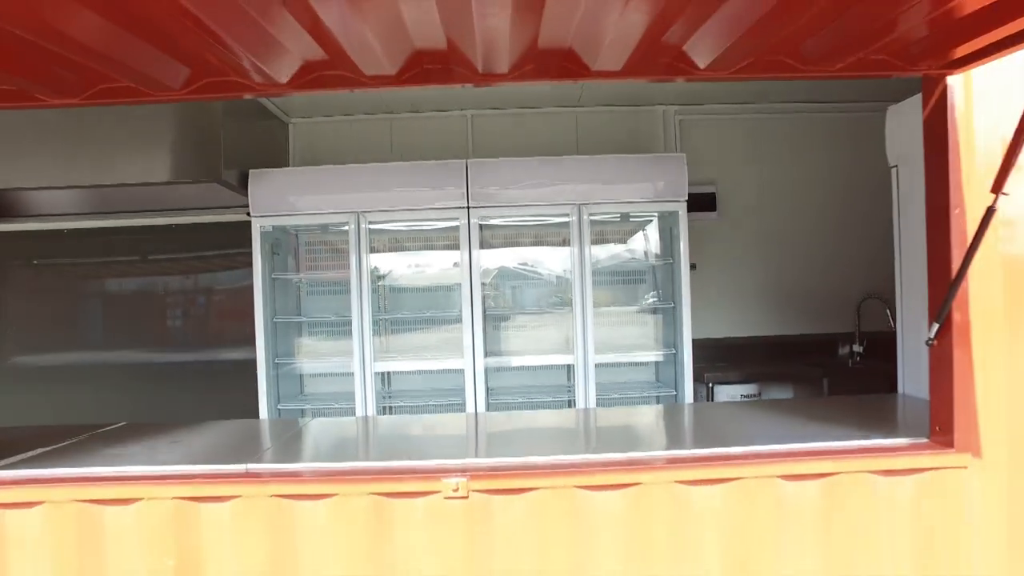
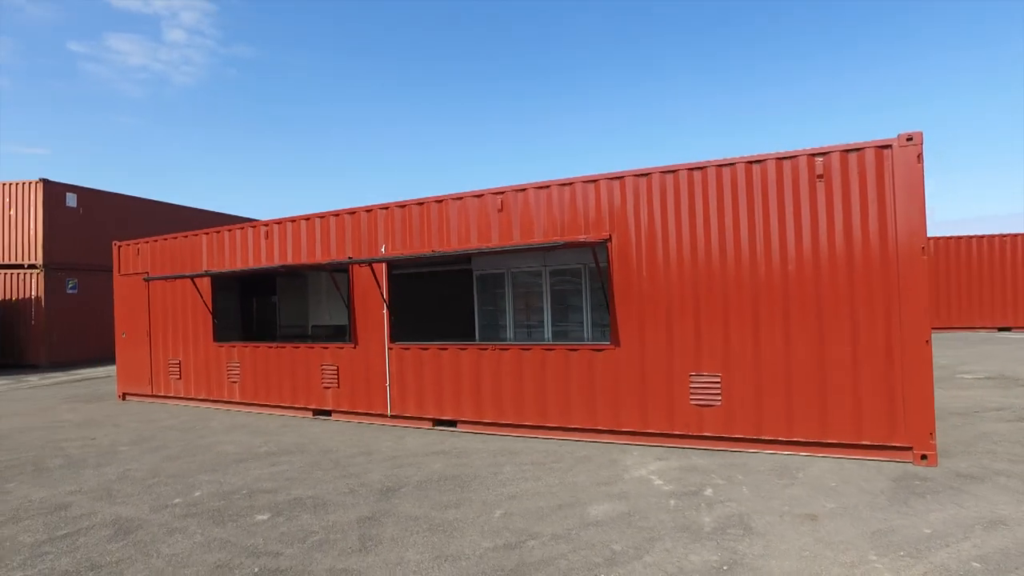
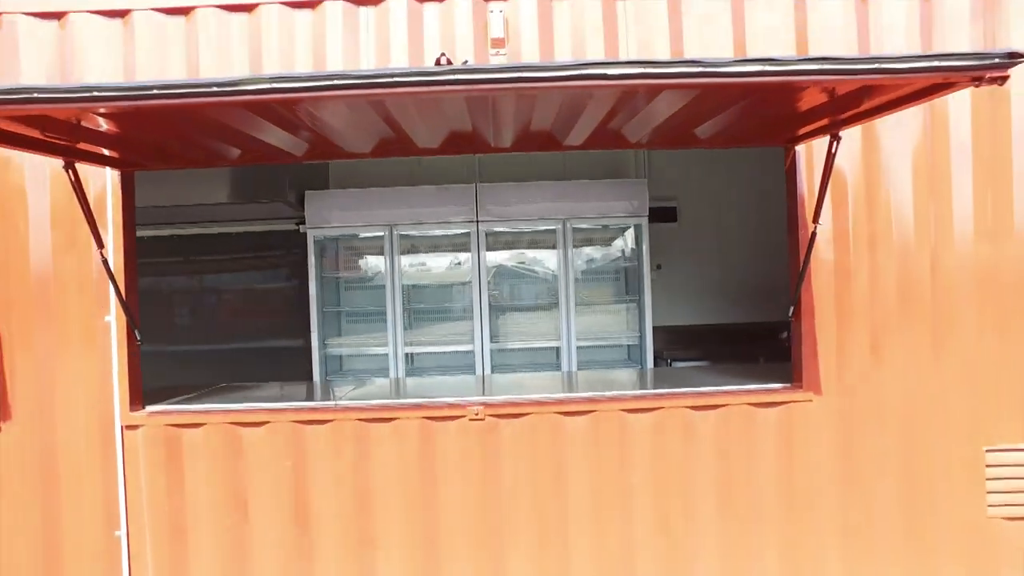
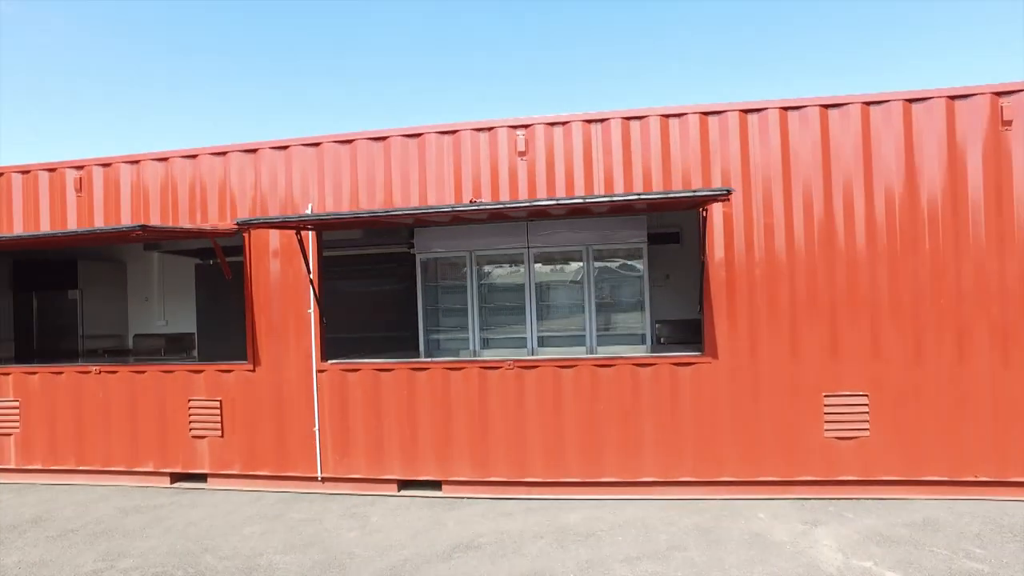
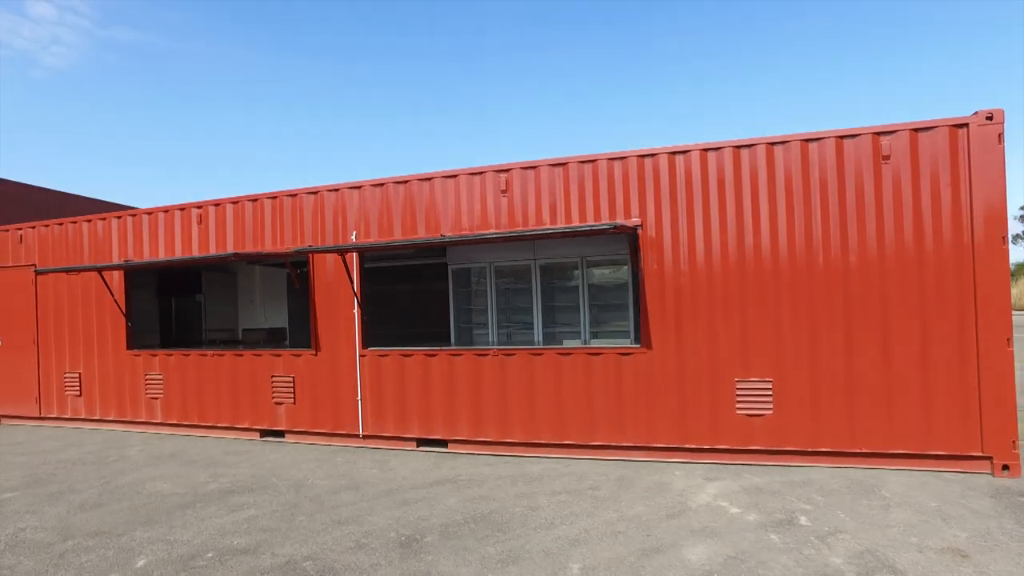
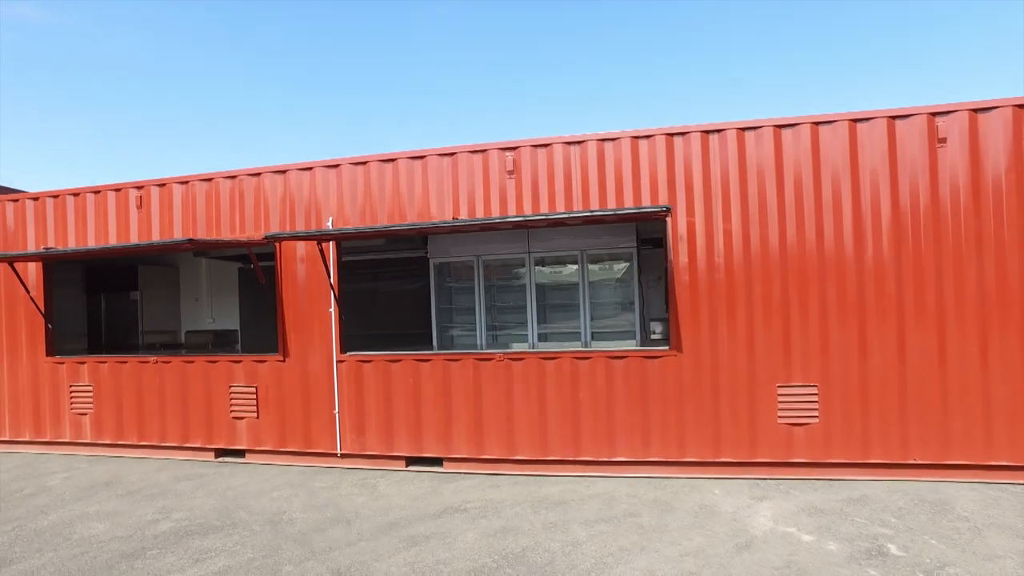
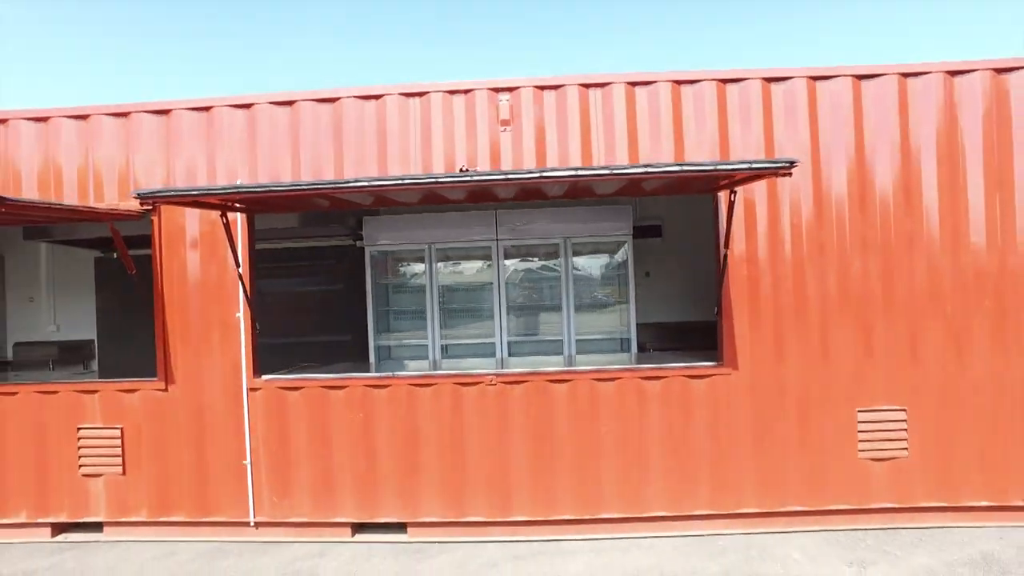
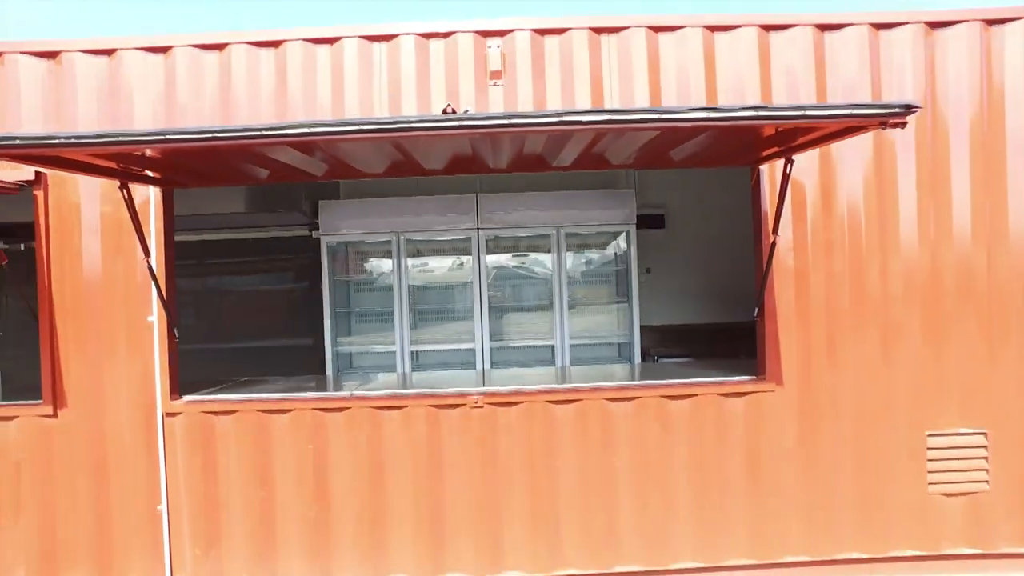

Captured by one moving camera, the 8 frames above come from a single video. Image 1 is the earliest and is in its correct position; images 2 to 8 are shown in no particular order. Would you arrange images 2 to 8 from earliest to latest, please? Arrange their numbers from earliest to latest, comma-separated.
3, 8, 7, 4, 6, 5, 2
